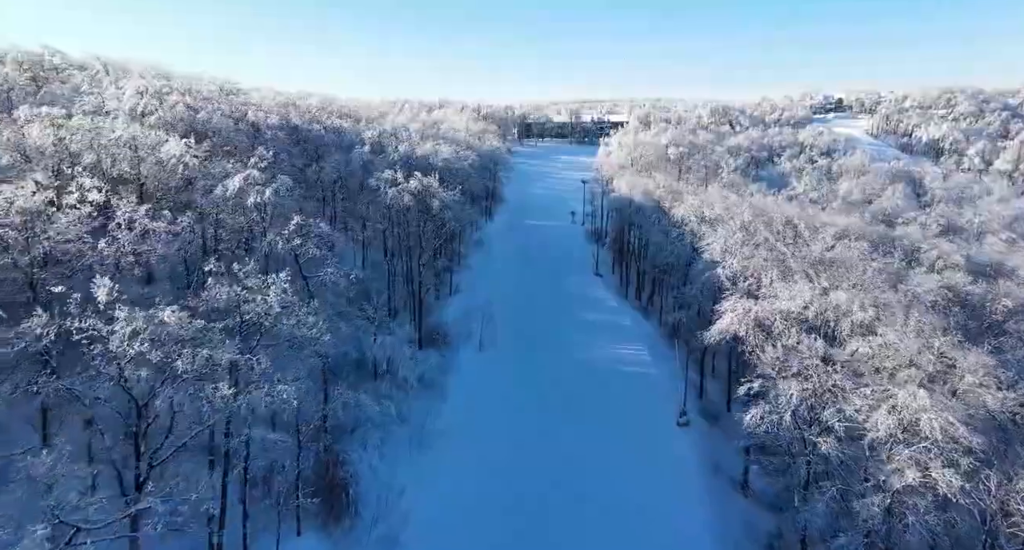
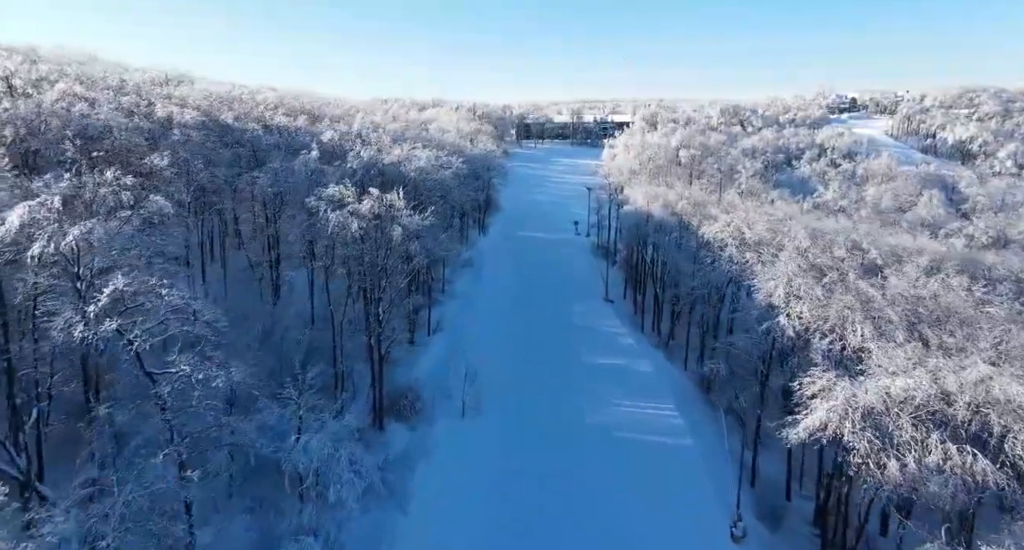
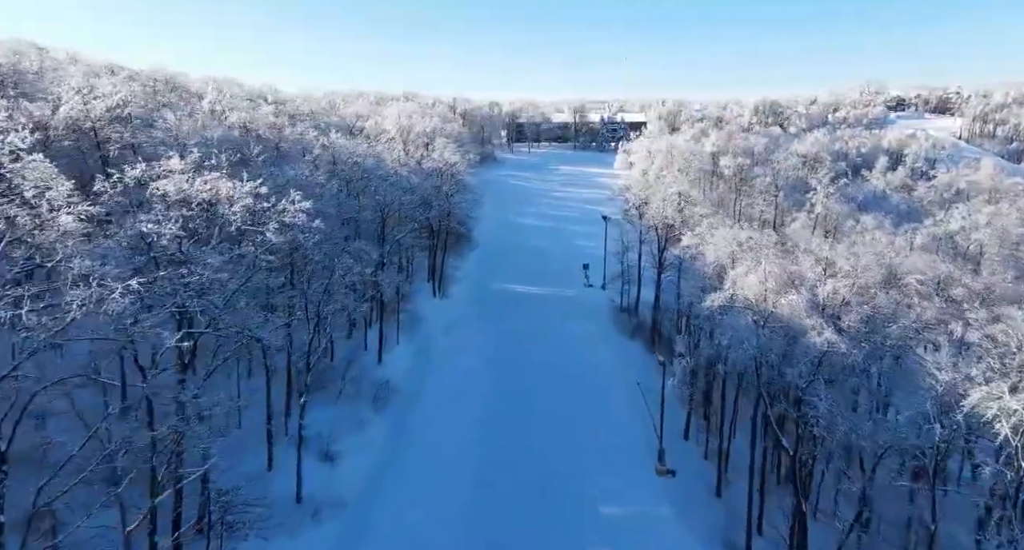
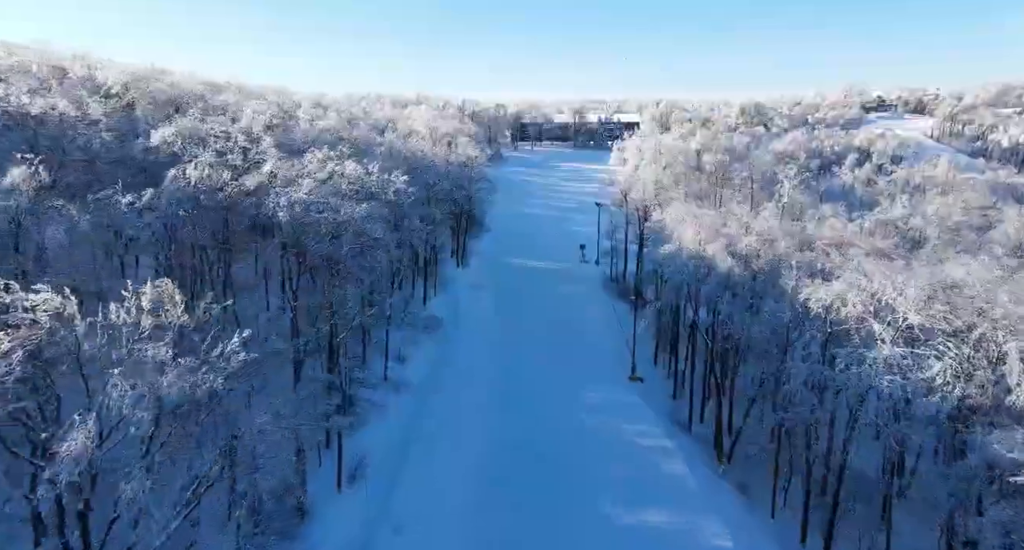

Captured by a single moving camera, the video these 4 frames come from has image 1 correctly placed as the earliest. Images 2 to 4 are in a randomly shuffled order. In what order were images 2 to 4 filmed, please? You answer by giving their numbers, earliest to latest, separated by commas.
2, 4, 3
